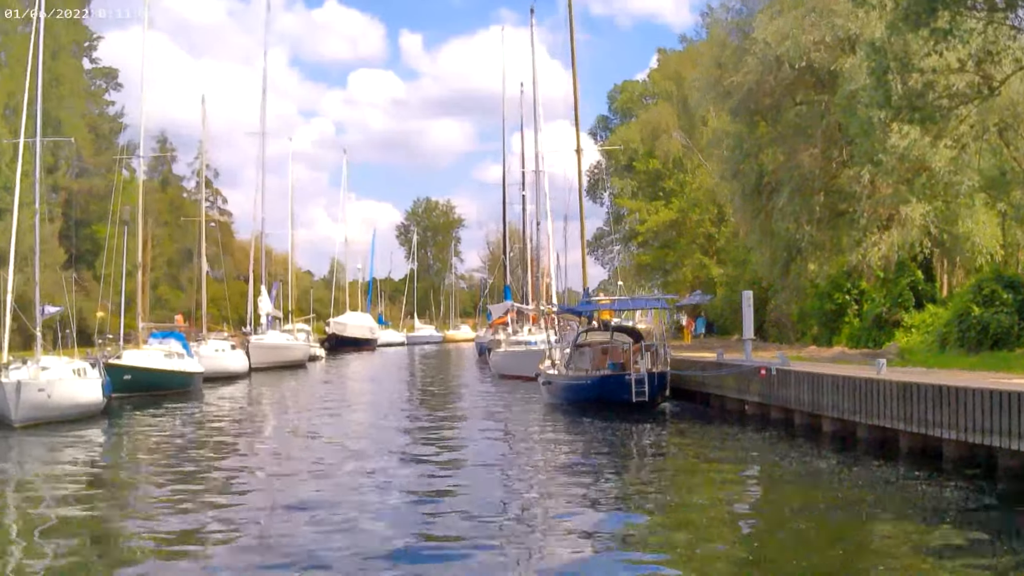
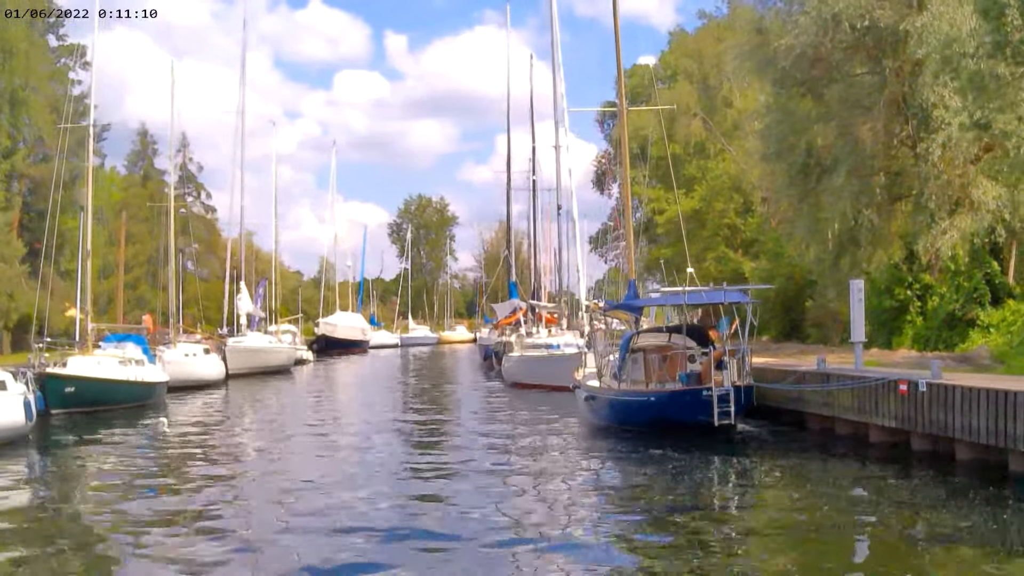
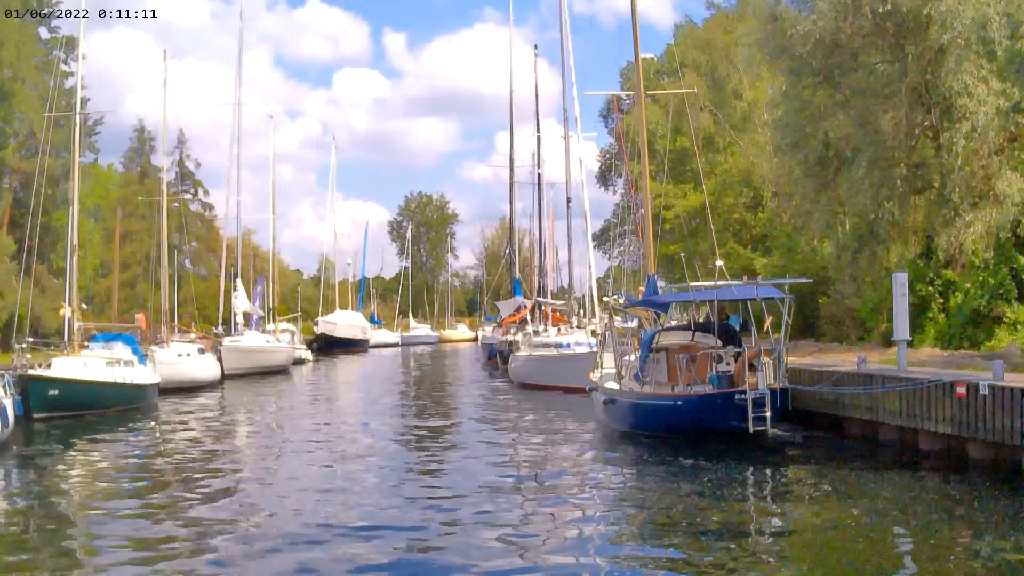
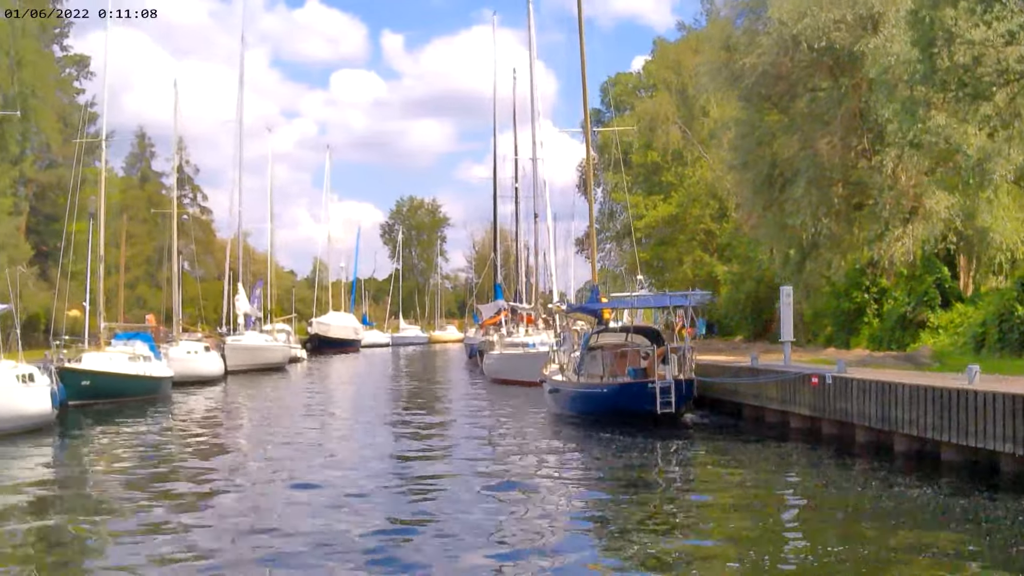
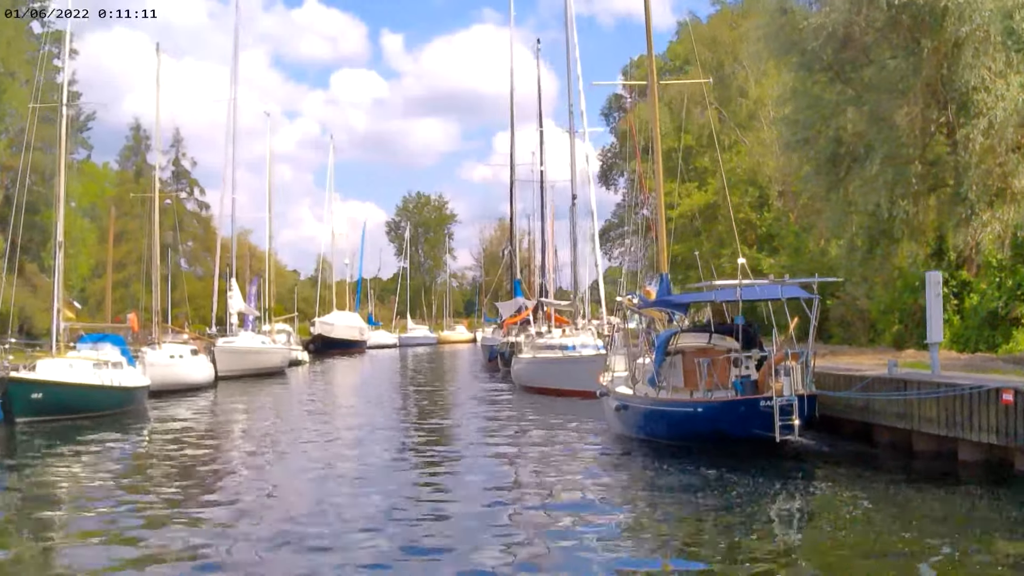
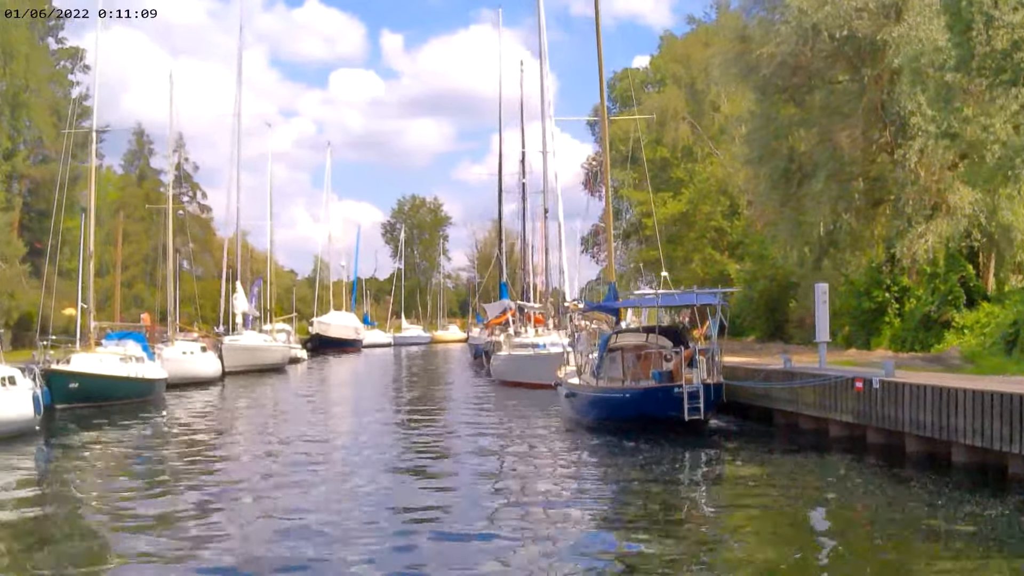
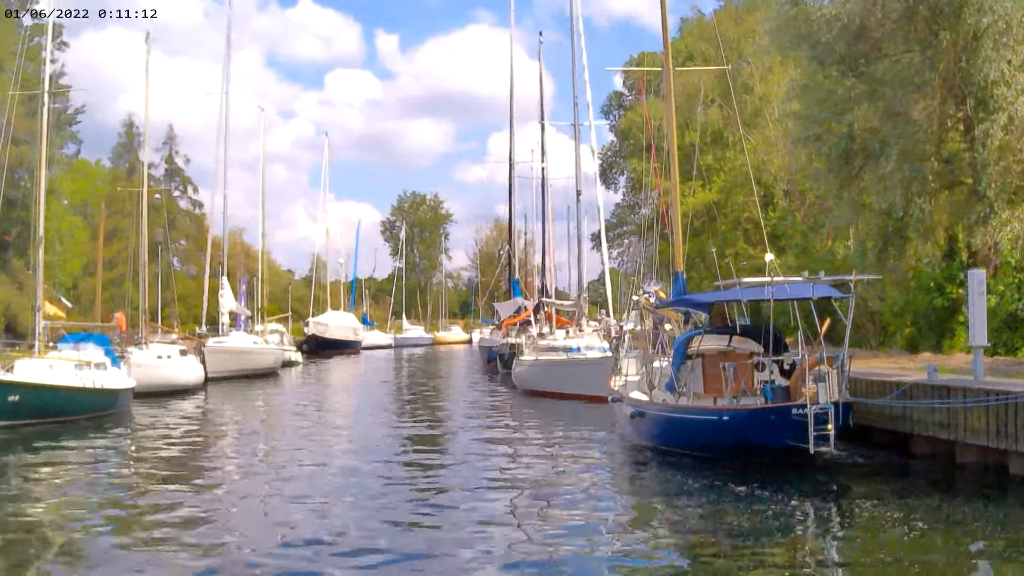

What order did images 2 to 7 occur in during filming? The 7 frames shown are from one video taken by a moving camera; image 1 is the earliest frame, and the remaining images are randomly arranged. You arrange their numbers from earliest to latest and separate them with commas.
4, 6, 2, 3, 5, 7
